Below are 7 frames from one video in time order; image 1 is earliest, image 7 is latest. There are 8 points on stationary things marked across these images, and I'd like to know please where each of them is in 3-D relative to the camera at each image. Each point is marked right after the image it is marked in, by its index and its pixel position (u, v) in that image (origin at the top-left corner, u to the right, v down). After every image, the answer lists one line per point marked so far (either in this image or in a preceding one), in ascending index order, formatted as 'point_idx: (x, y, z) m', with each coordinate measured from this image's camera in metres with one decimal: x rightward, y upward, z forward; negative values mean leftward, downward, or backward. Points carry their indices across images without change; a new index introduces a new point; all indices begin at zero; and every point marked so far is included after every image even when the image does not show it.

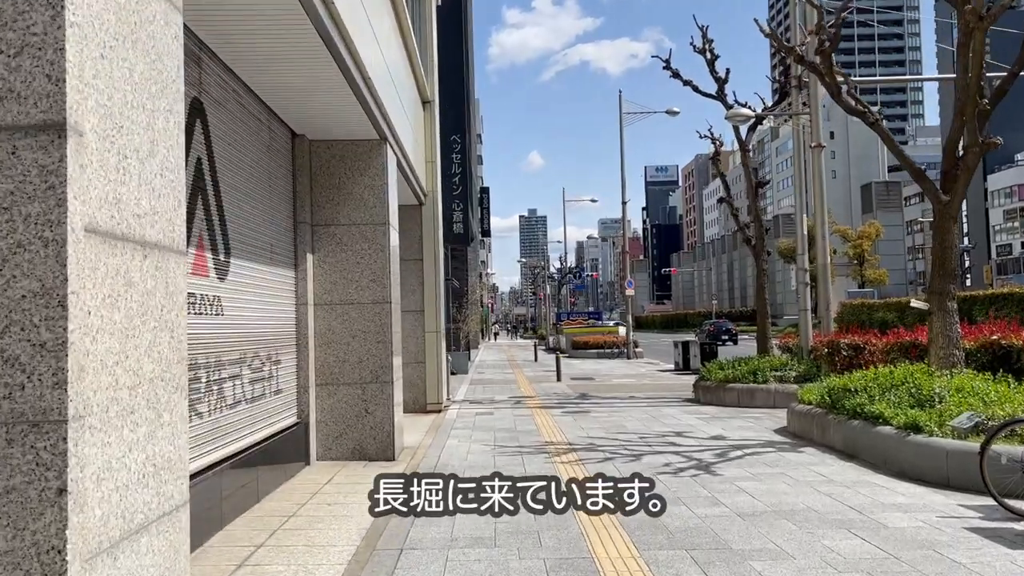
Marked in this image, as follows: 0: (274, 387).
0: (-2.5, -1.0, +8.7) m
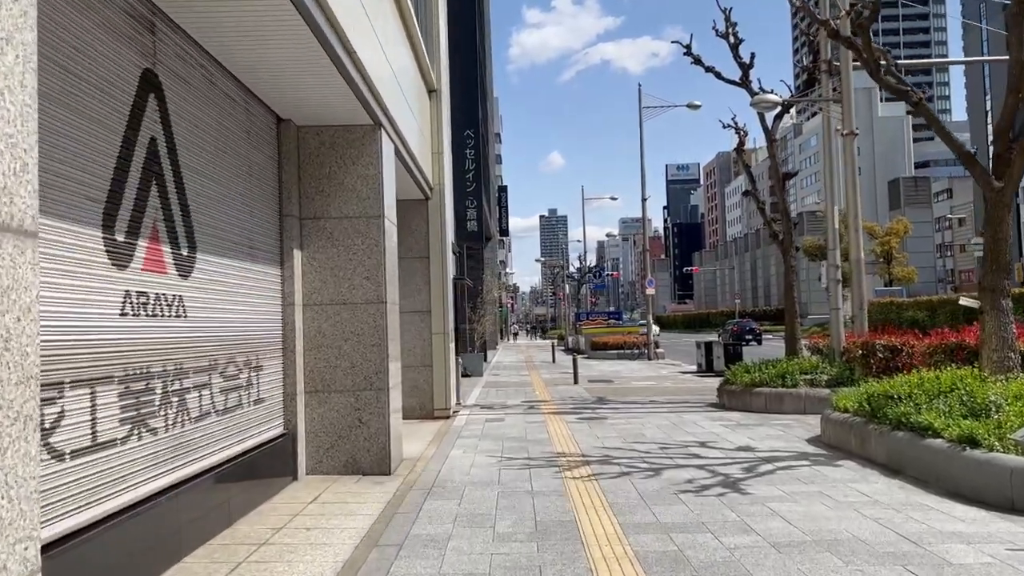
0: (-2.4, -1.0, +7.9) m
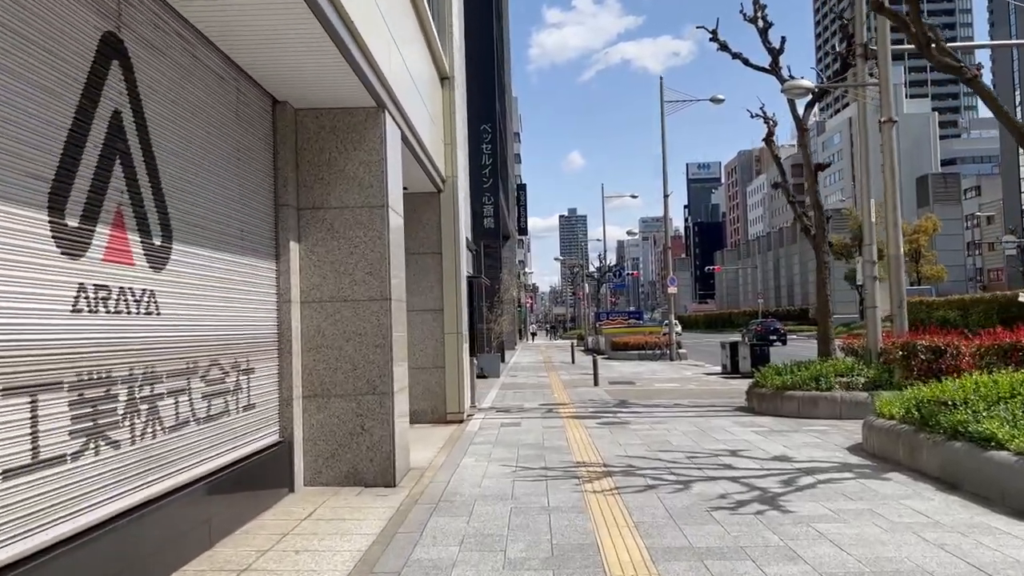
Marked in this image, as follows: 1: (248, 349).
0: (-2.3, -1.0, +7.2) m
1: (-2.3, -0.5, +7.4) m
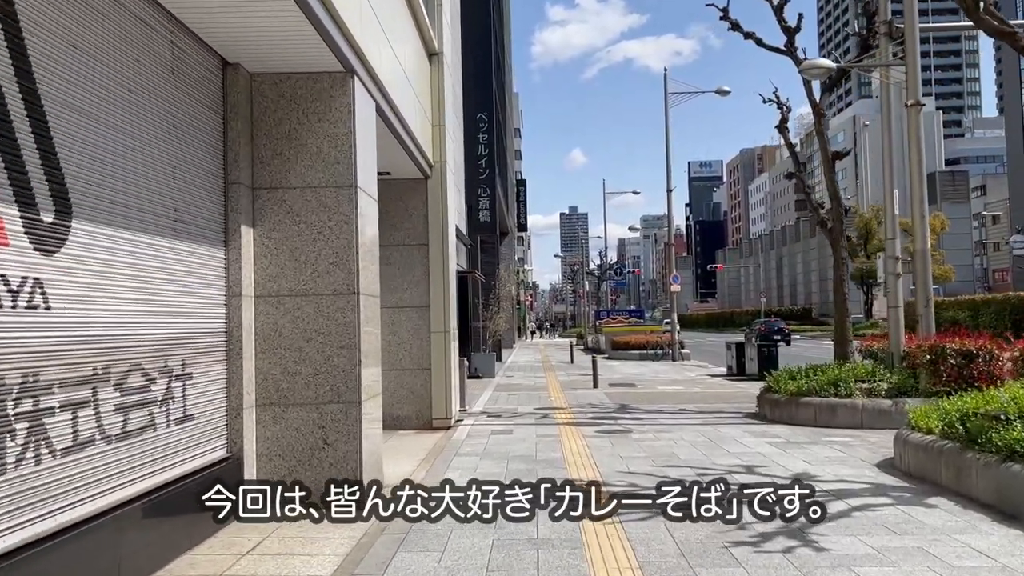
0: (-2.5, -0.9, +6.1) m
1: (-2.5, -0.5, +6.3) m
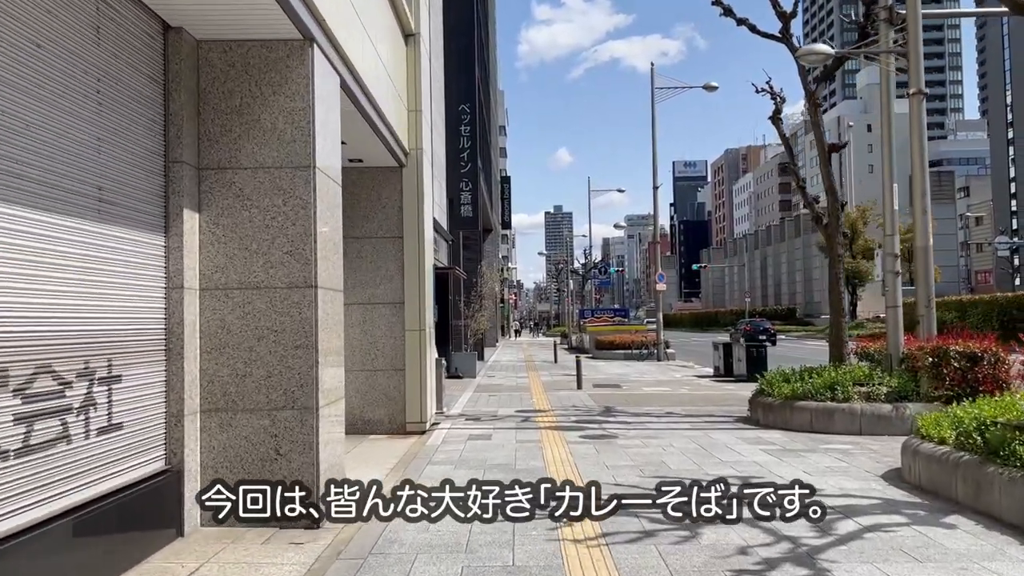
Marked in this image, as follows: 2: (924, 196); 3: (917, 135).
0: (-2.6, -0.8, +5.3) m
1: (-2.6, -0.4, +5.5) m
2: (+6.0, +1.3, +12.3) m
3: (+6.0, +2.3, +12.4) m
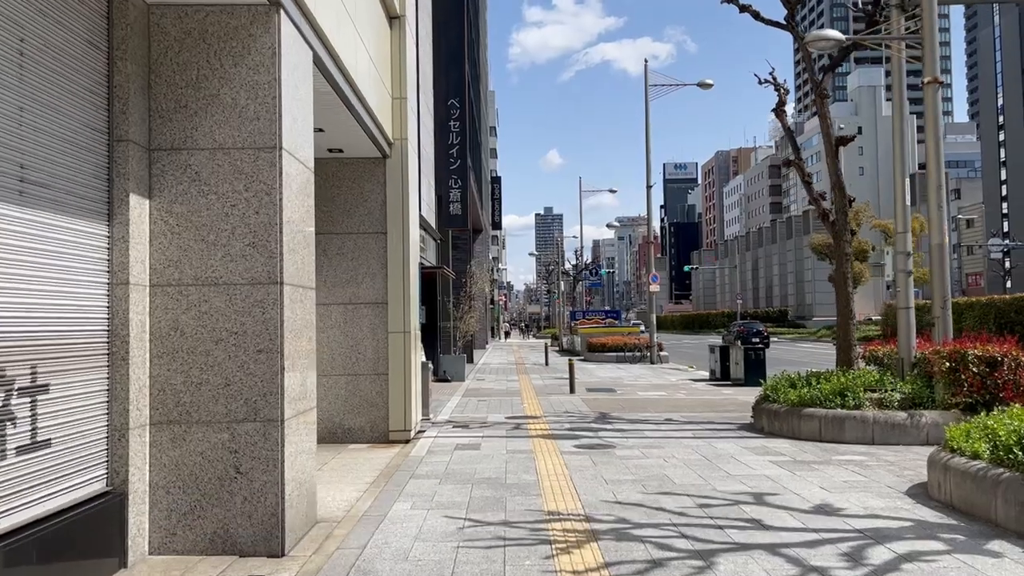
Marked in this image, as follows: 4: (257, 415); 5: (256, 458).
0: (-2.7, -0.8, +4.5) m
1: (-2.7, -0.4, +4.7) m
2: (+5.9, +1.3, +11.6) m
3: (+5.9, +2.3, +11.8) m
4: (-1.8, -0.9, +5.9) m
5: (-1.8, -1.2, +5.9) m
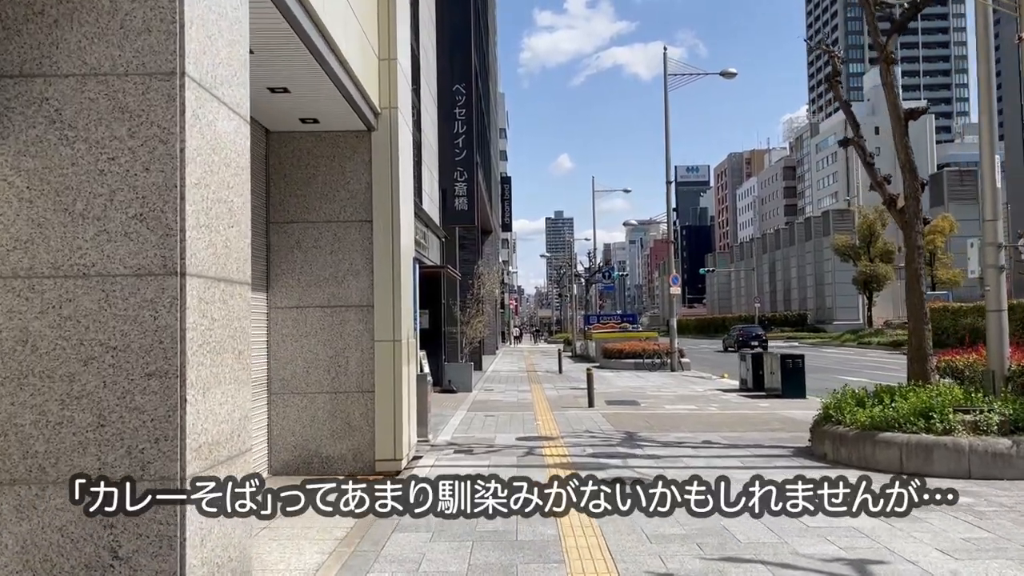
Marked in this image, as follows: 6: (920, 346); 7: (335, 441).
0: (-2.6, -0.8, +2.6) m
1: (-2.6, -0.3, +2.8) m
2: (+6.0, +1.4, +9.6) m
3: (+6.0, +2.3, +9.8) m
4: (-1.7, -0.9, +3.9) m
5: (-1.7, -1.2, +3.9) m
6: (+5.3, -0.8, +11.0) m
7: (-2.0, -1.7, +9.4) m
